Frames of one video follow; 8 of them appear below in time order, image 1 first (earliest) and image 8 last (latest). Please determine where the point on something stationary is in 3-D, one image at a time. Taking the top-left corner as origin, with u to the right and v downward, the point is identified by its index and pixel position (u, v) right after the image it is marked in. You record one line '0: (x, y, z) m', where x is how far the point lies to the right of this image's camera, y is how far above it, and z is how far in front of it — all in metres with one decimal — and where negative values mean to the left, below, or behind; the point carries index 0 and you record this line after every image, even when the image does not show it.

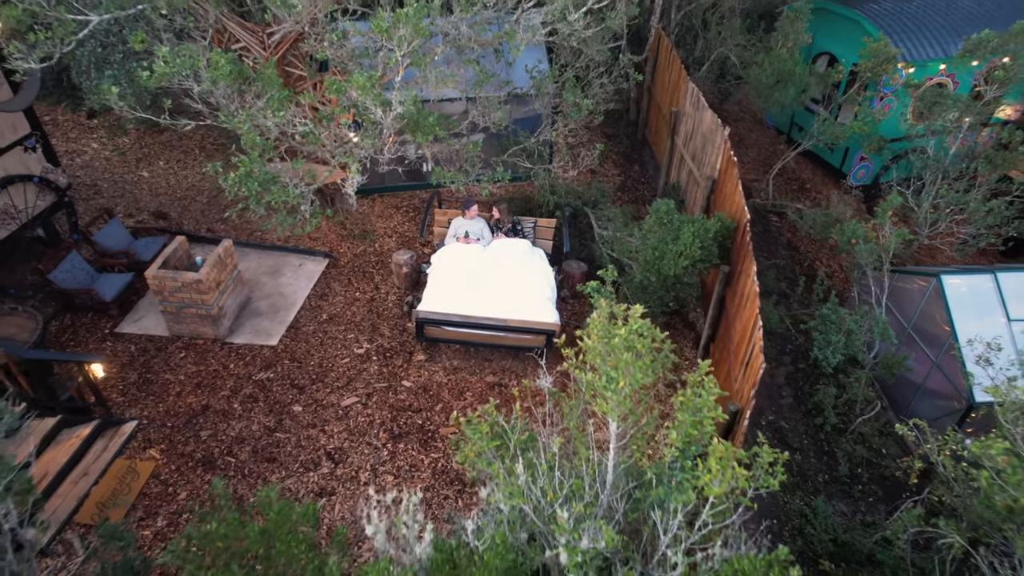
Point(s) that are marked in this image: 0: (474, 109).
0: (-0.4, +1.9, +6.8) m
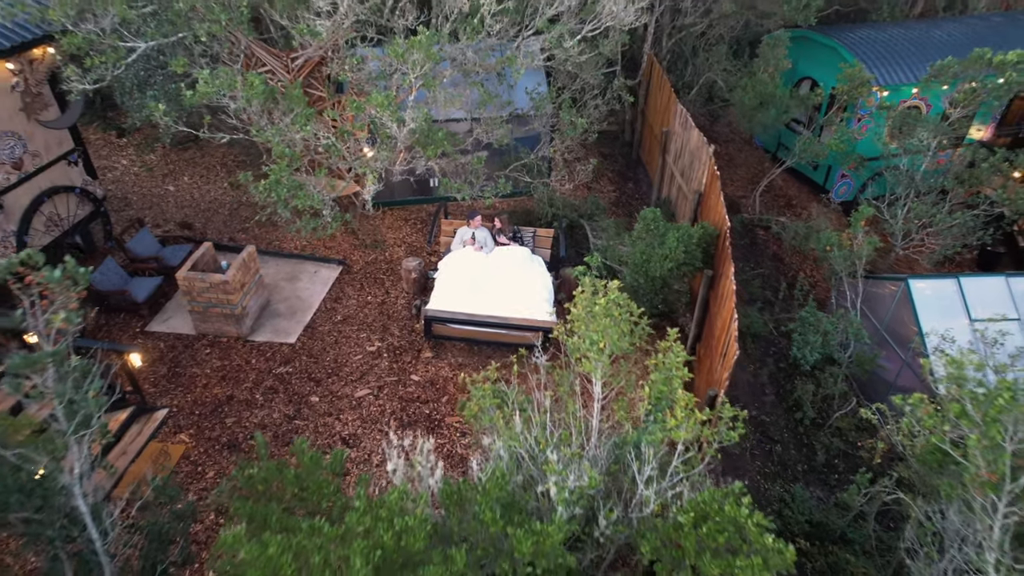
0: (-0.4, +1.9, +7.5) m
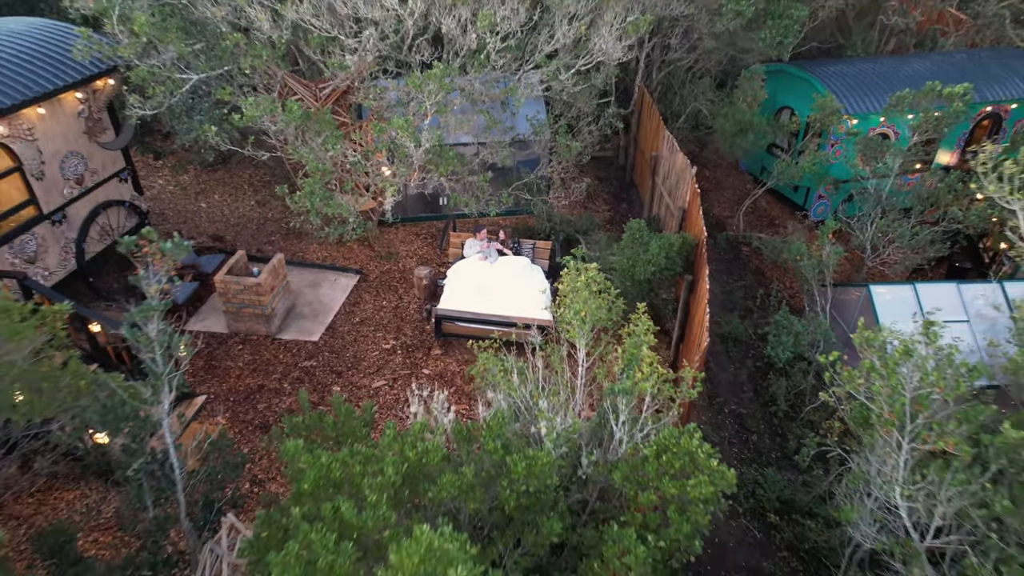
0: (-0.4, +1.8, +8.3) m
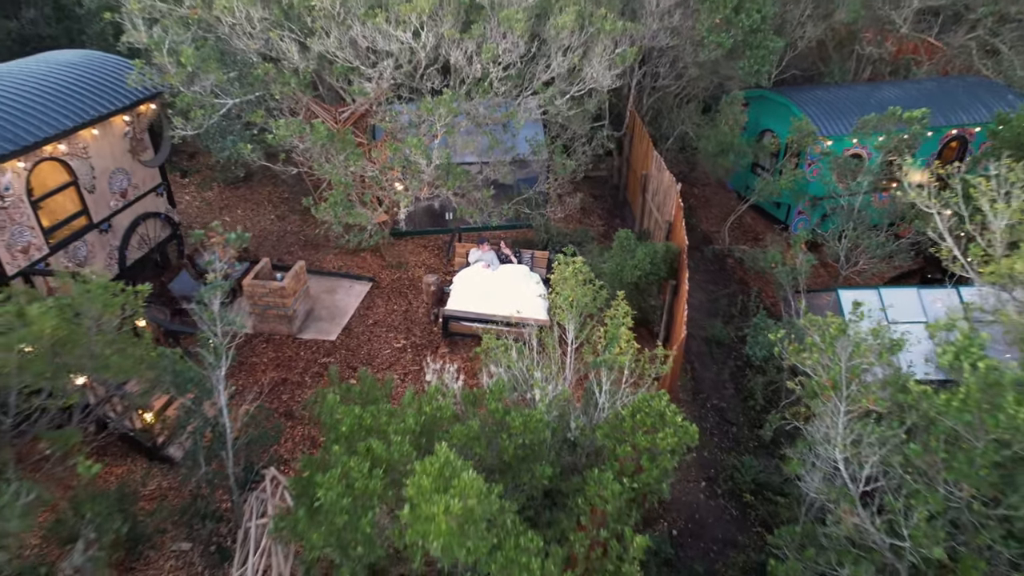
0: (-0.4, +1.7, +9.2) m
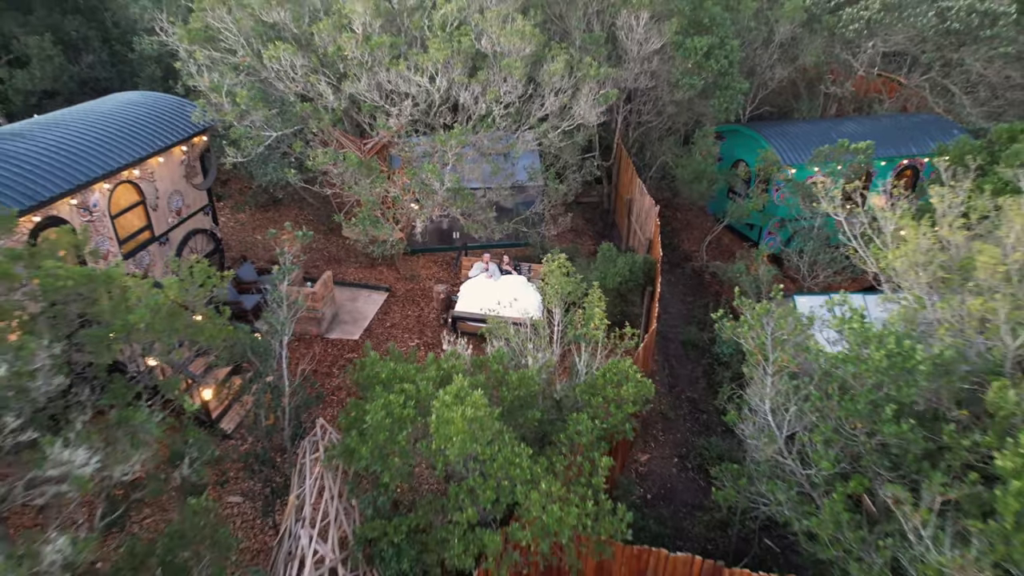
0: (-0.4, +1.6, +10.6) m
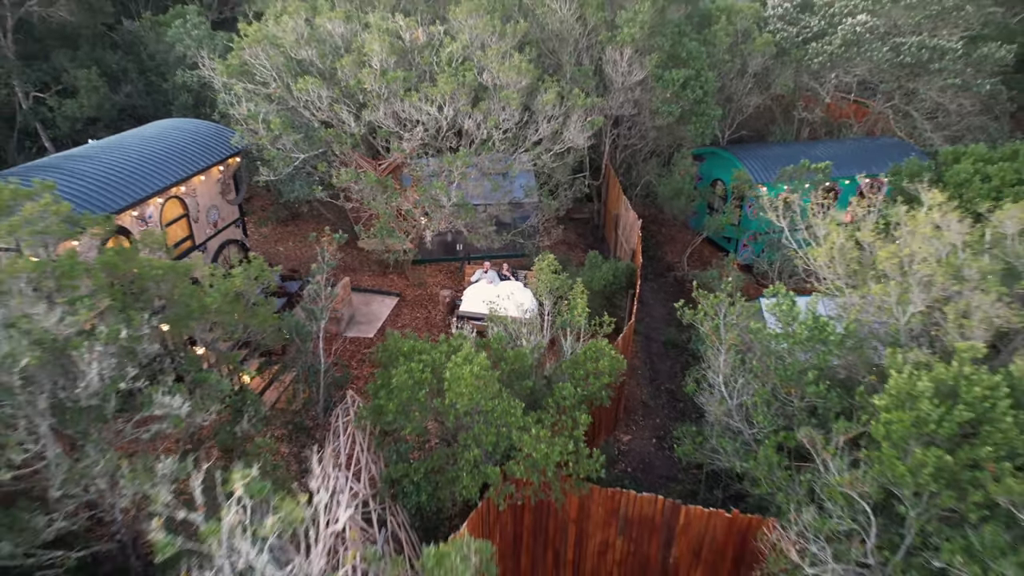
0: (-0.4, +1.5, +11.9) m
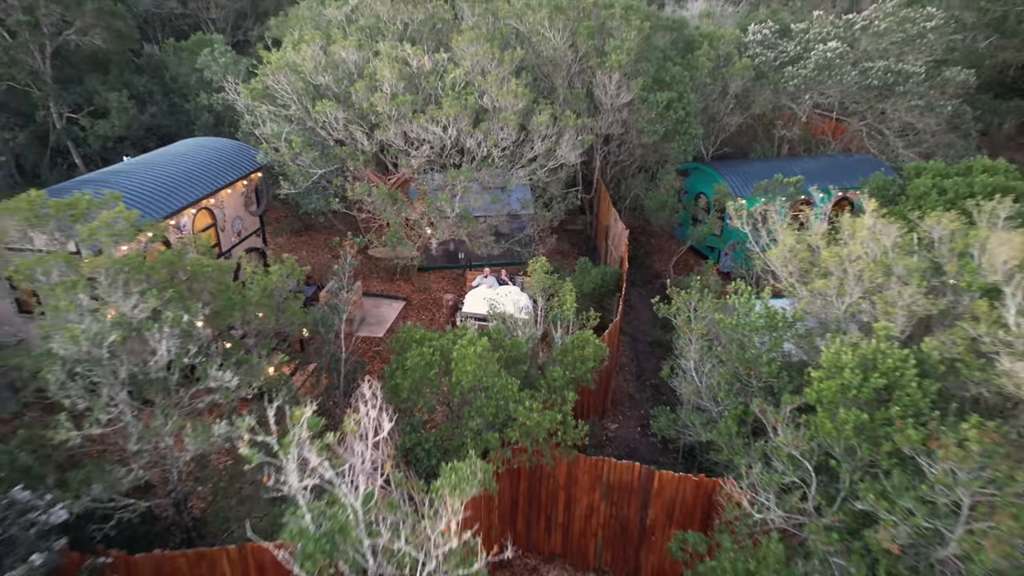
0: (-0.4, +1.4, +12.9) m
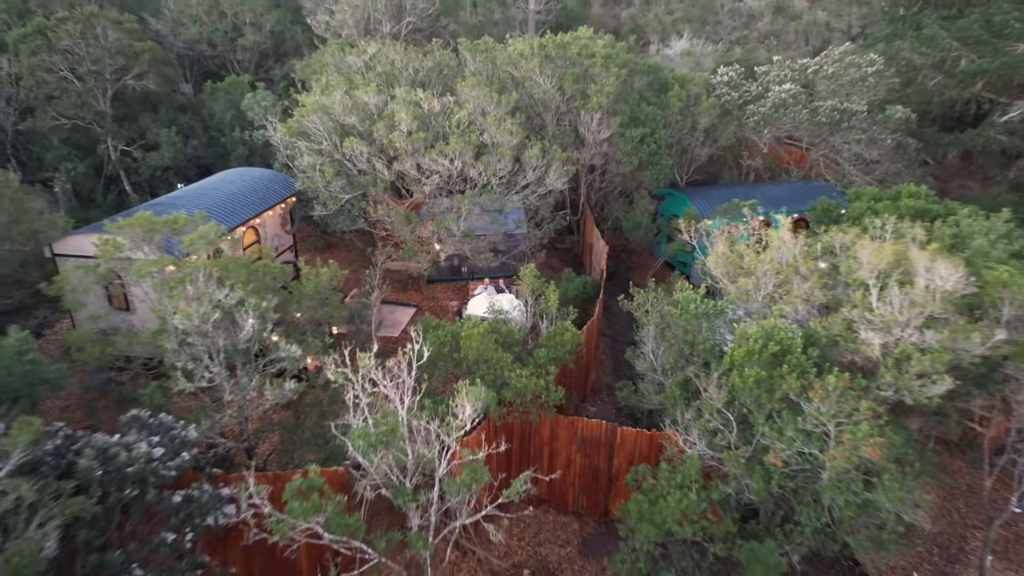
0: (-0.5, +1.2, +15.1) m
